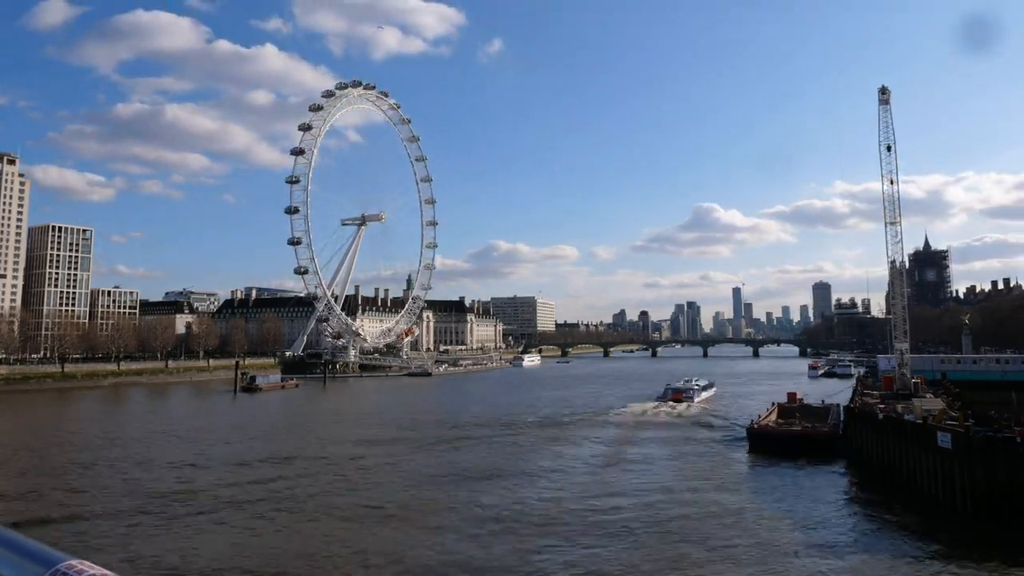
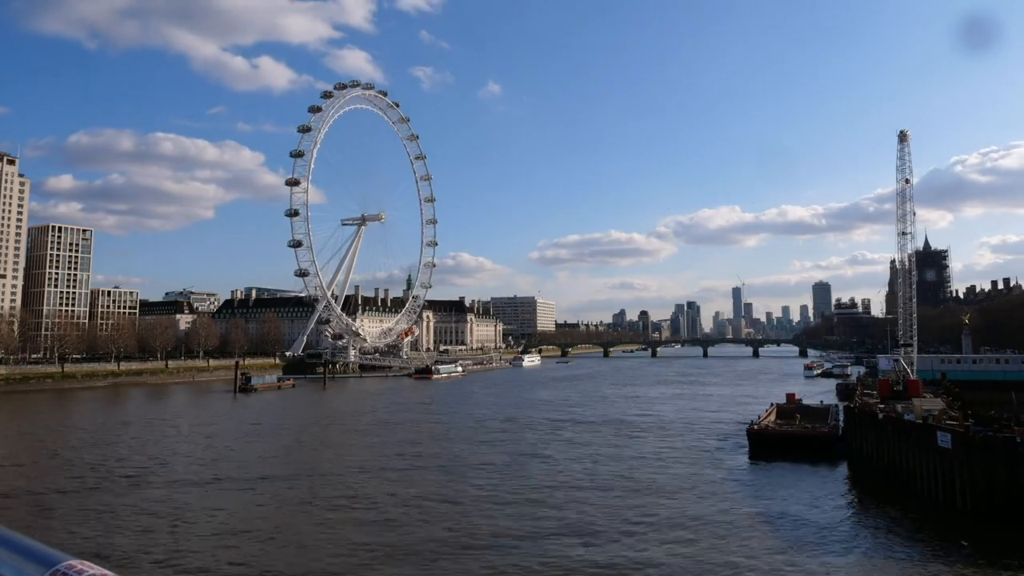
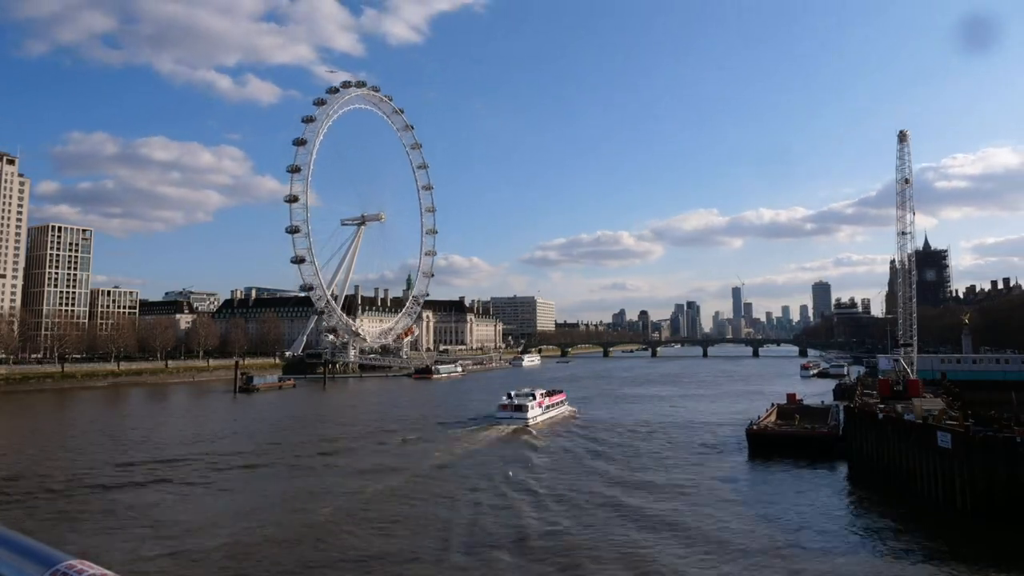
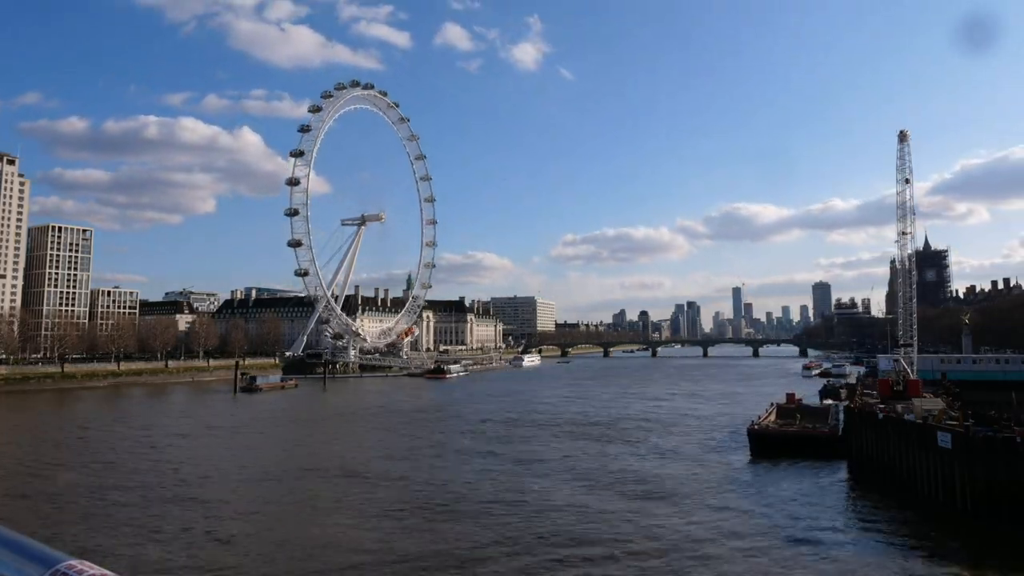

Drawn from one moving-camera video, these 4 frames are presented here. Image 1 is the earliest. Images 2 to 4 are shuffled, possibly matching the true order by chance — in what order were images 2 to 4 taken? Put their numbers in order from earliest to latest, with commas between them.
4, 2, 3
